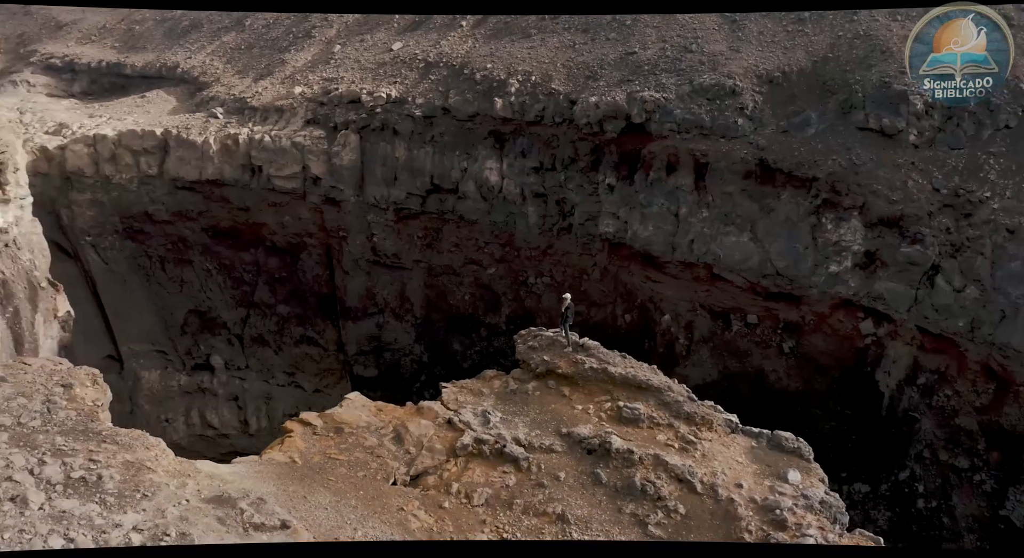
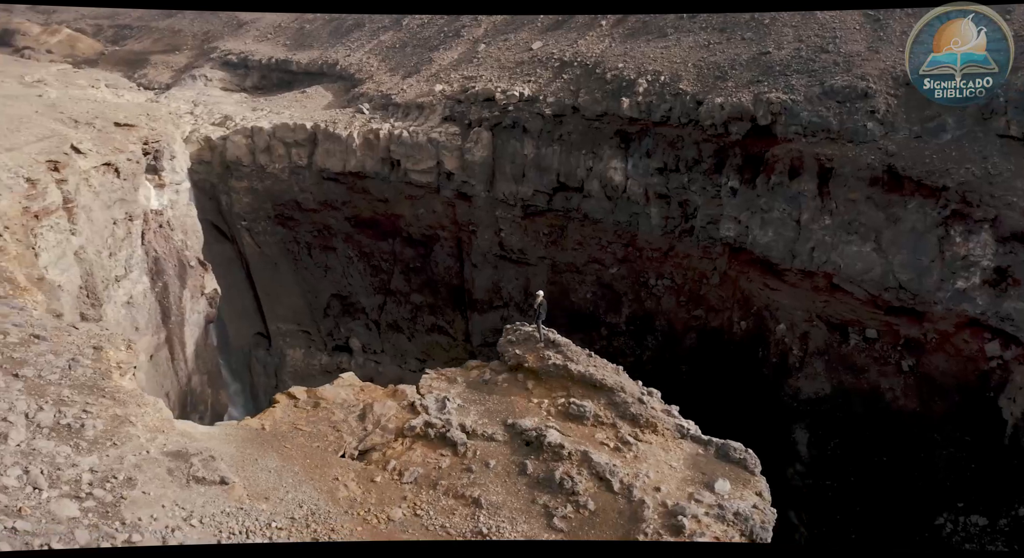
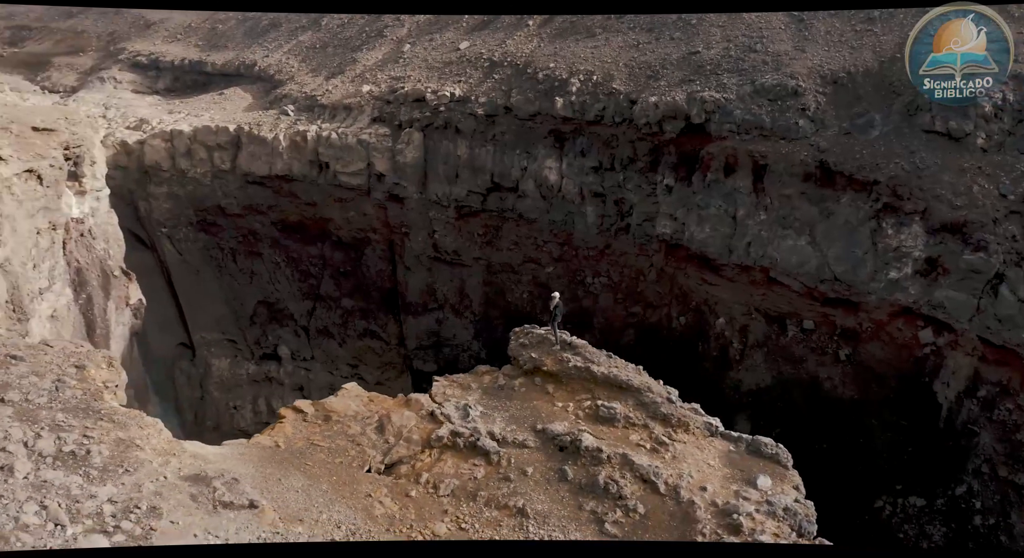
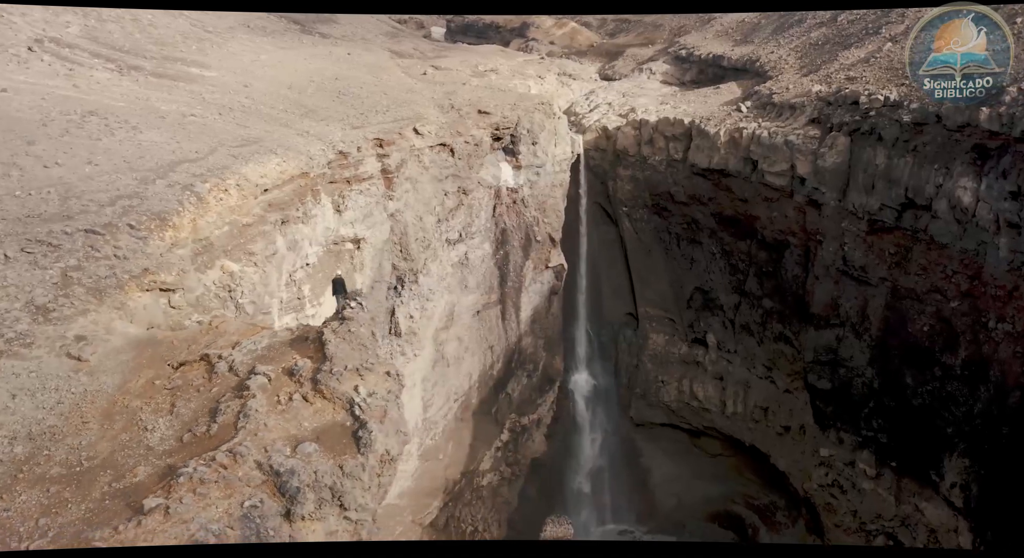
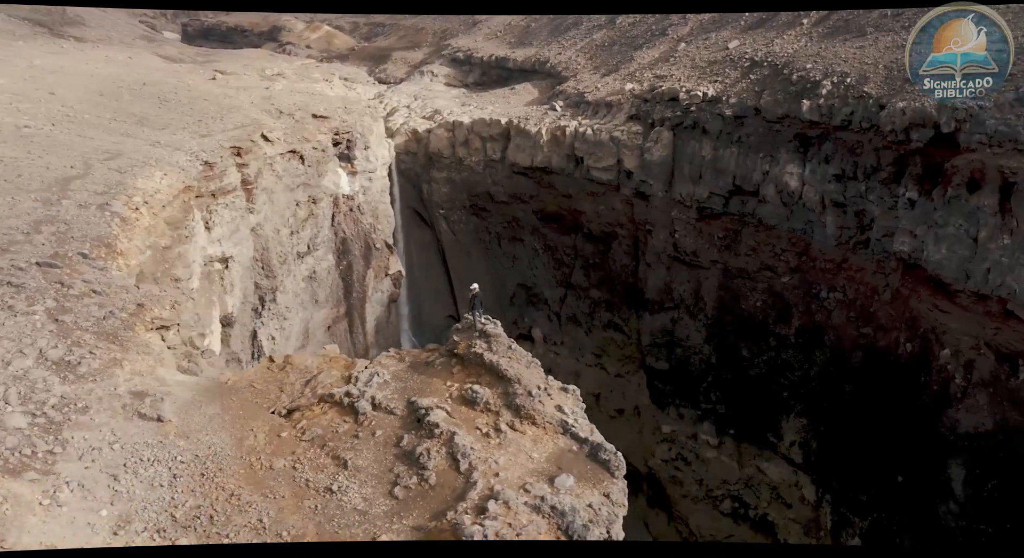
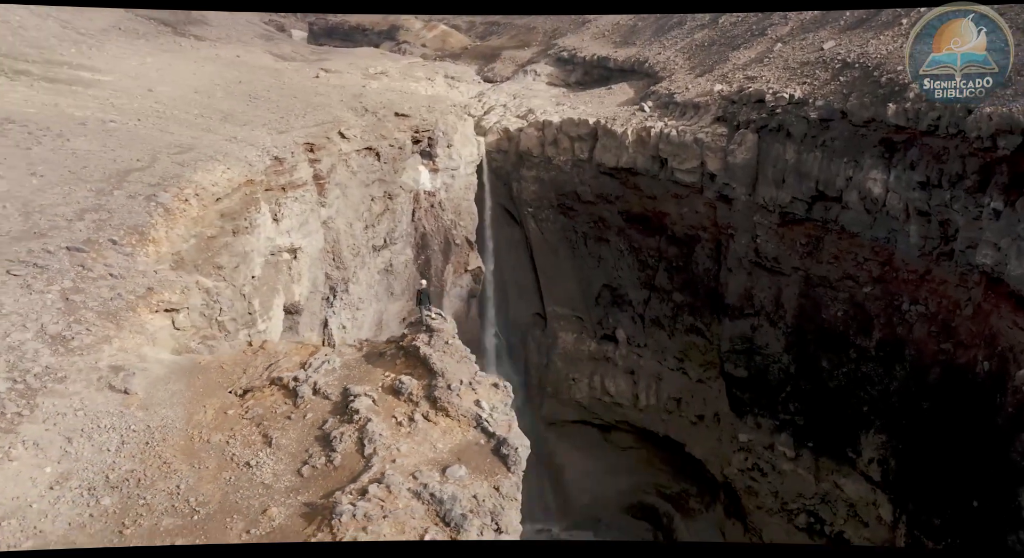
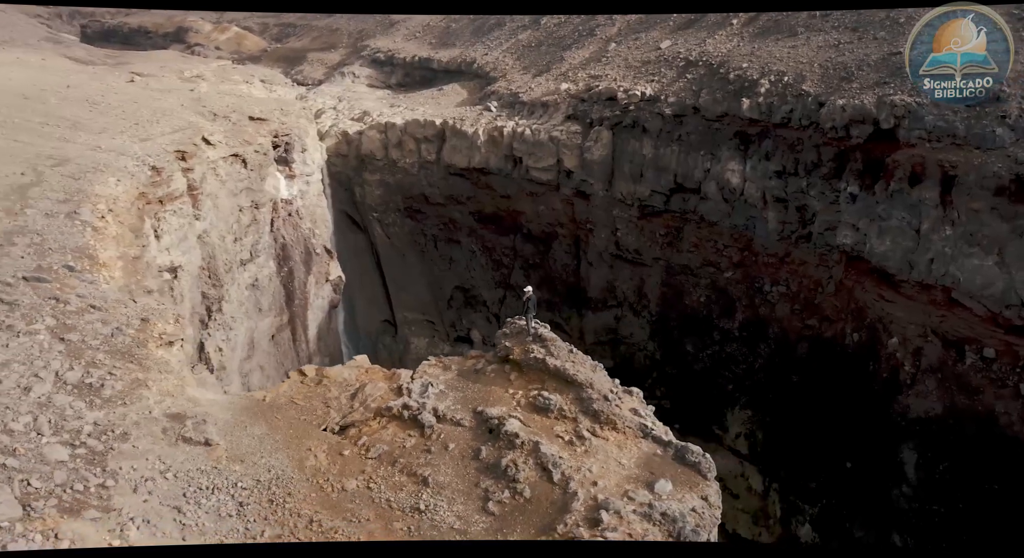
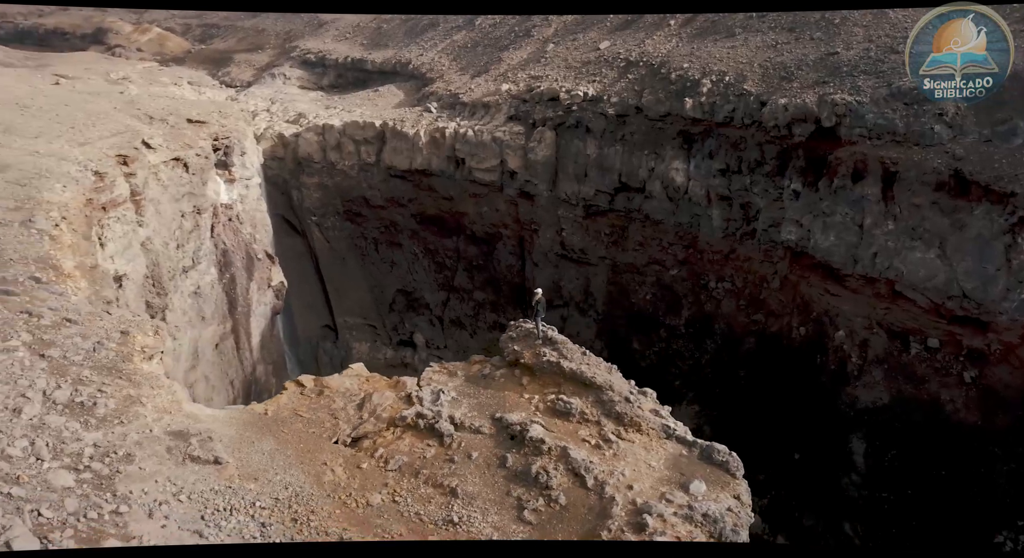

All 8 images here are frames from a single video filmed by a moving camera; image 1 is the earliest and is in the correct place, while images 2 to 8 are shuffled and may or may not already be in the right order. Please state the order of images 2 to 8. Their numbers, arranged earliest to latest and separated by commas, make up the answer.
3, 2, 8, 7, 5, 6, 4
